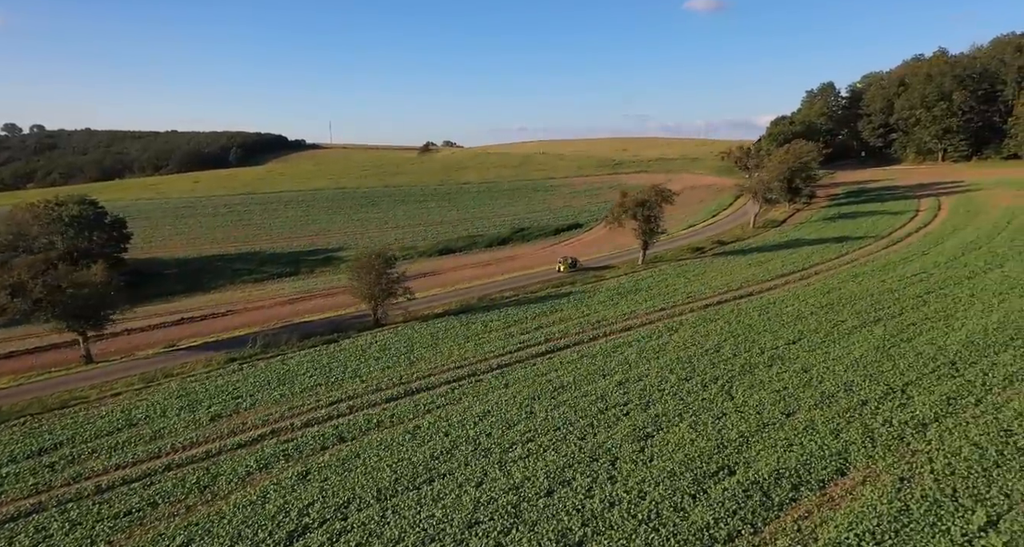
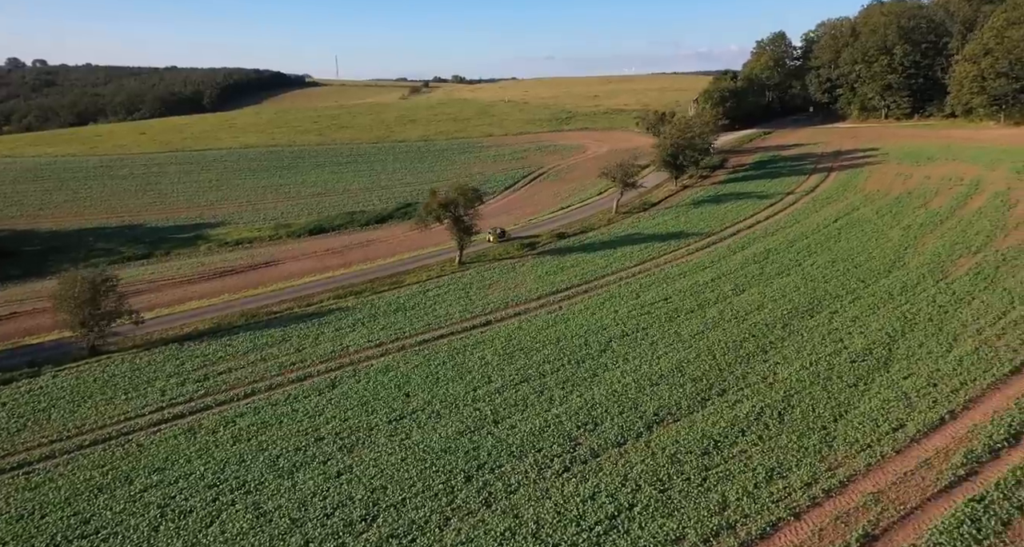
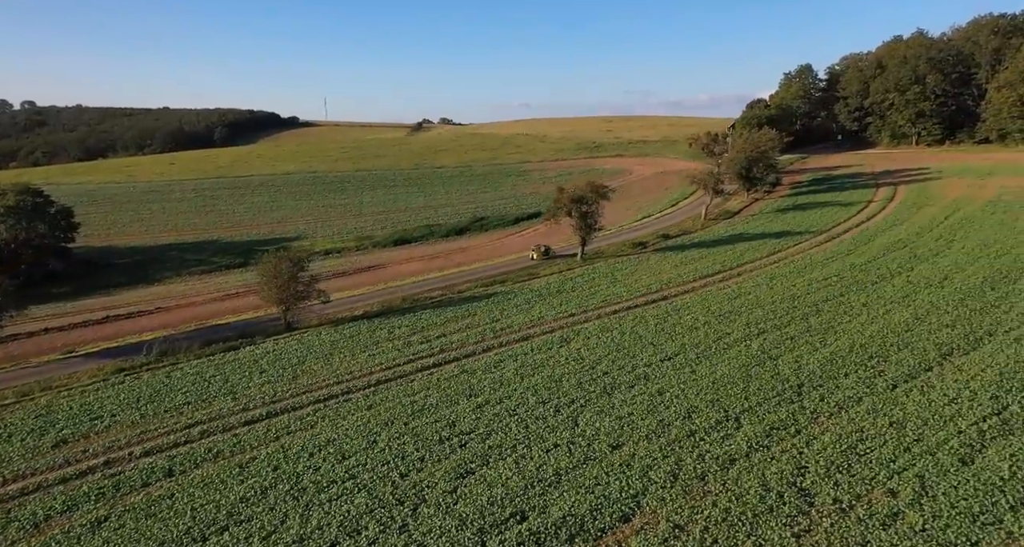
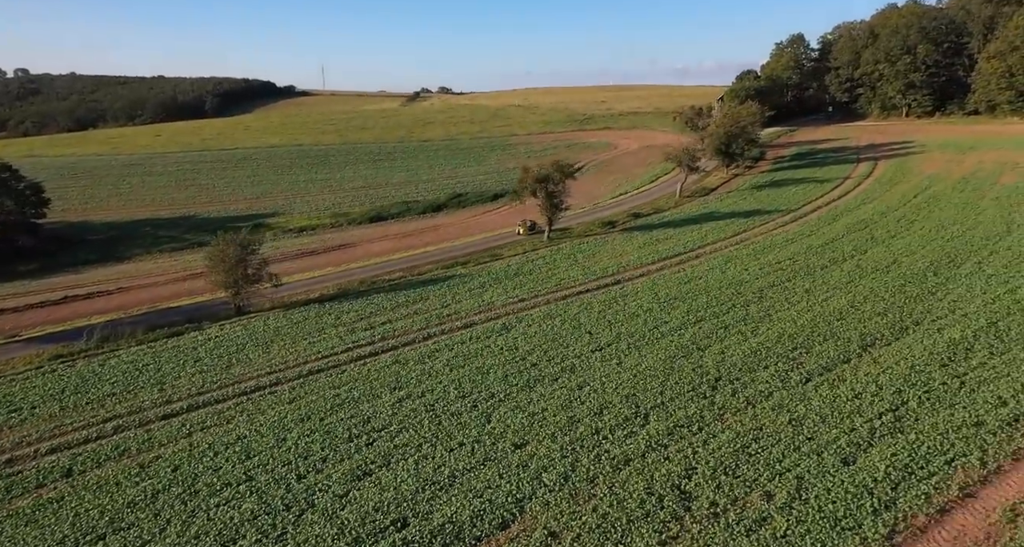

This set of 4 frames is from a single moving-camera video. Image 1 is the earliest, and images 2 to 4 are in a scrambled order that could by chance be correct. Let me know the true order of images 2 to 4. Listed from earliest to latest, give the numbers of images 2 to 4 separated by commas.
3, 4, 2
